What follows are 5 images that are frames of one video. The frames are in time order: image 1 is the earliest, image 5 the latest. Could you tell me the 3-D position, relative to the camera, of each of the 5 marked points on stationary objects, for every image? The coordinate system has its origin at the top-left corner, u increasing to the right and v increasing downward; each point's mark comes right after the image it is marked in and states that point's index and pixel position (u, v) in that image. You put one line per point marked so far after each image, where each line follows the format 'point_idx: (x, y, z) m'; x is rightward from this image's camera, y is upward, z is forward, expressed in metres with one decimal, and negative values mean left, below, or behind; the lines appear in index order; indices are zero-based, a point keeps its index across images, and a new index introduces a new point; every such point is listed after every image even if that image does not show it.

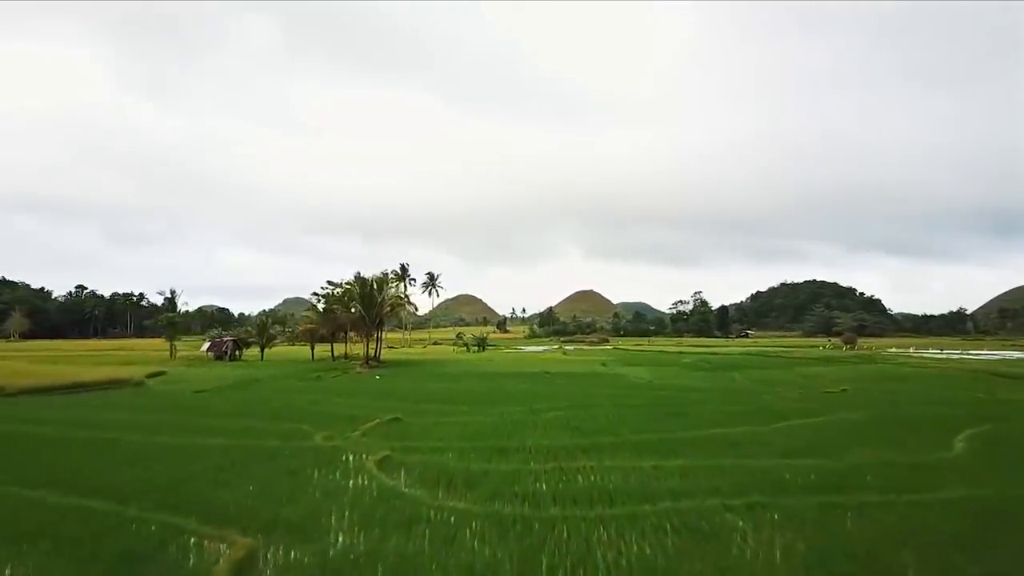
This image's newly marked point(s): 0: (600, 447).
0: (+2.5, -4.6, +17.8) m
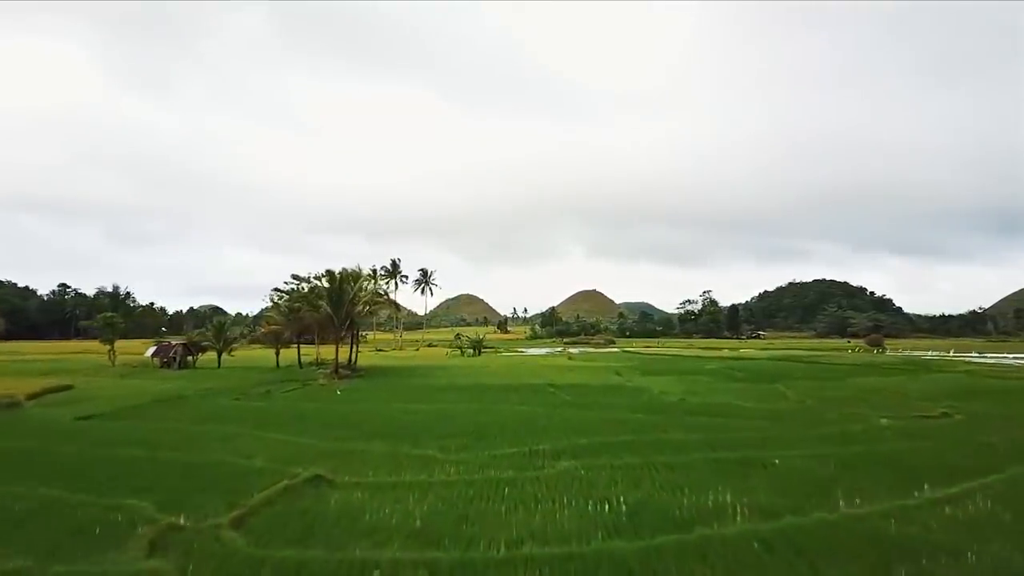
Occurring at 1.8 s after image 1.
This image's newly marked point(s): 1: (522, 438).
0: (+2.2, -4.2, +9.6) m
1: (+0.3, -4.8, +19.9) m
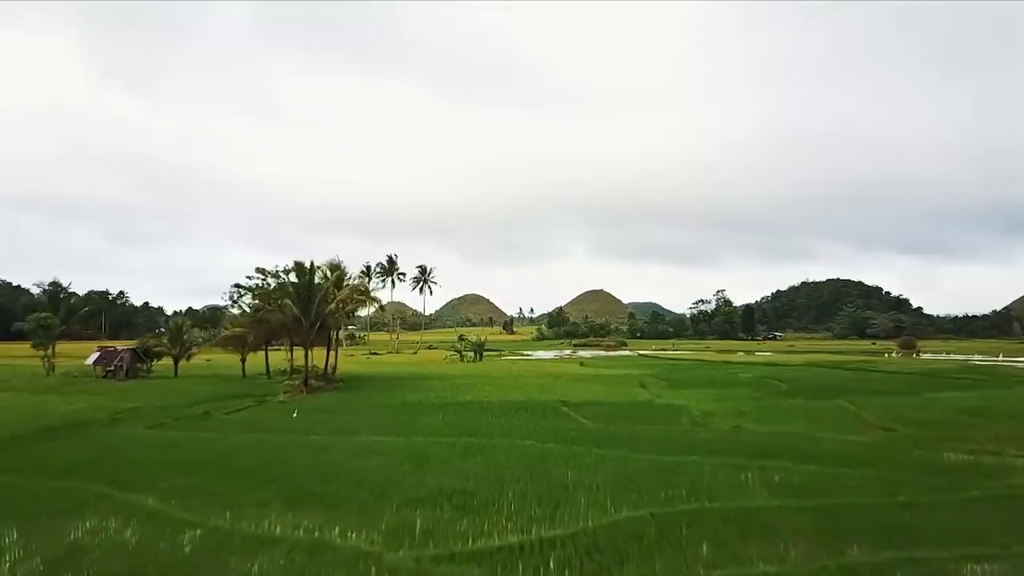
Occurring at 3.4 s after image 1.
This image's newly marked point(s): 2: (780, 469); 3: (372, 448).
0: (+2.2, -4.0, +2.4) m
1: (+0.4, -4.6, +12.8) m
2: (+7.4, -4.9, +17.1) m
3: (-4.3, -4.9, +19.1) m
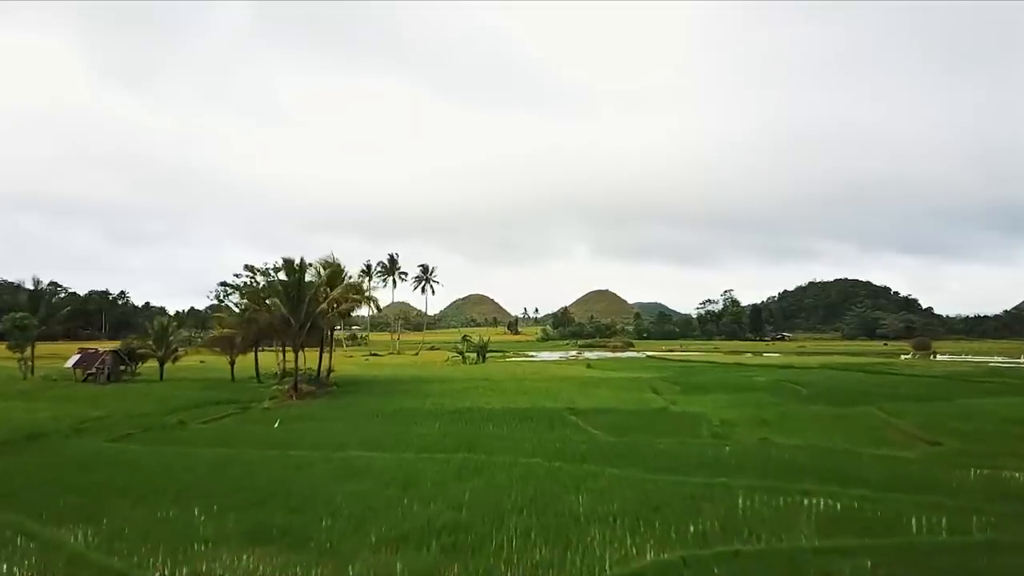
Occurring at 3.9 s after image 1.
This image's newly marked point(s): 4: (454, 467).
0: (+2.1, -3.9, +0.1) m
1: (+0.4, -4.5, +10.5) m
2: (+7.4, -4.8, +14.7) m
3: (-4.3, -4.8, +16.8) m
4: (-1.6, -4.8, +16.9) m
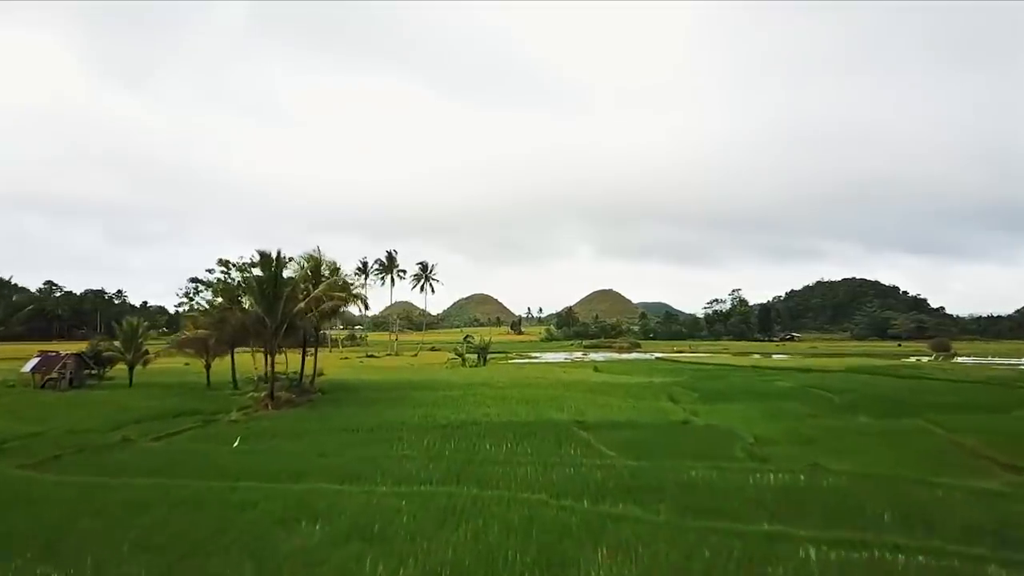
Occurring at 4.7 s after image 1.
0: (+2.0, -3.7, -3.5) m
1: (+0.3, -4.3, +6.9) m
2: (+7.4, -4.6, +11.1) m
3: (-4.3, -4.7, +13.3) m
4: (-1.6, -4.7, +13.3) m
